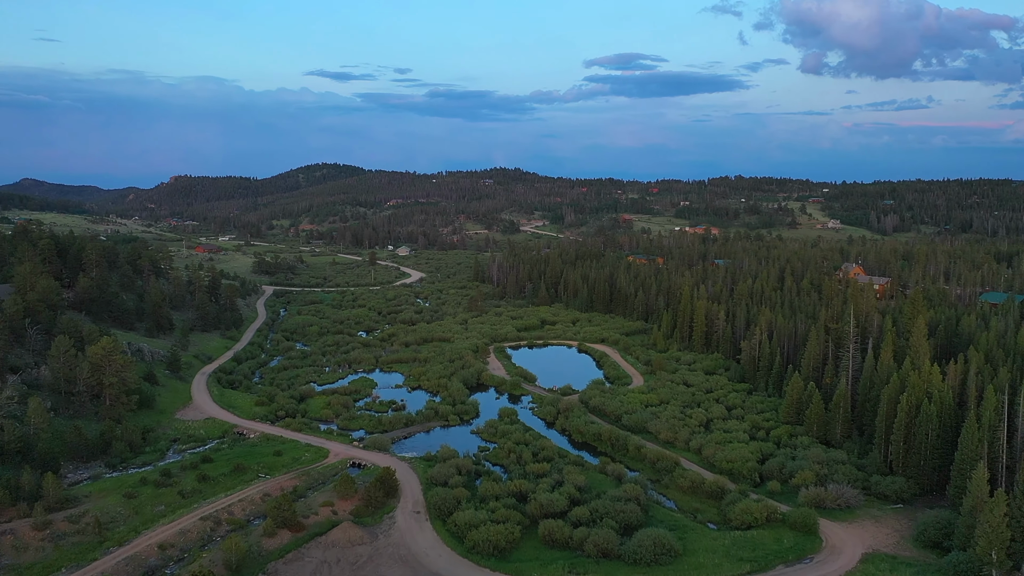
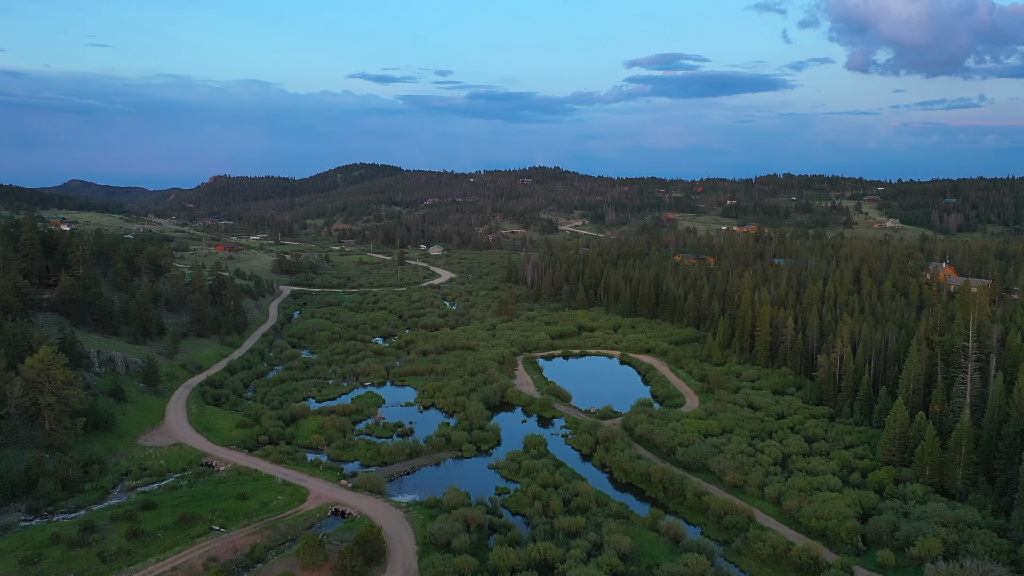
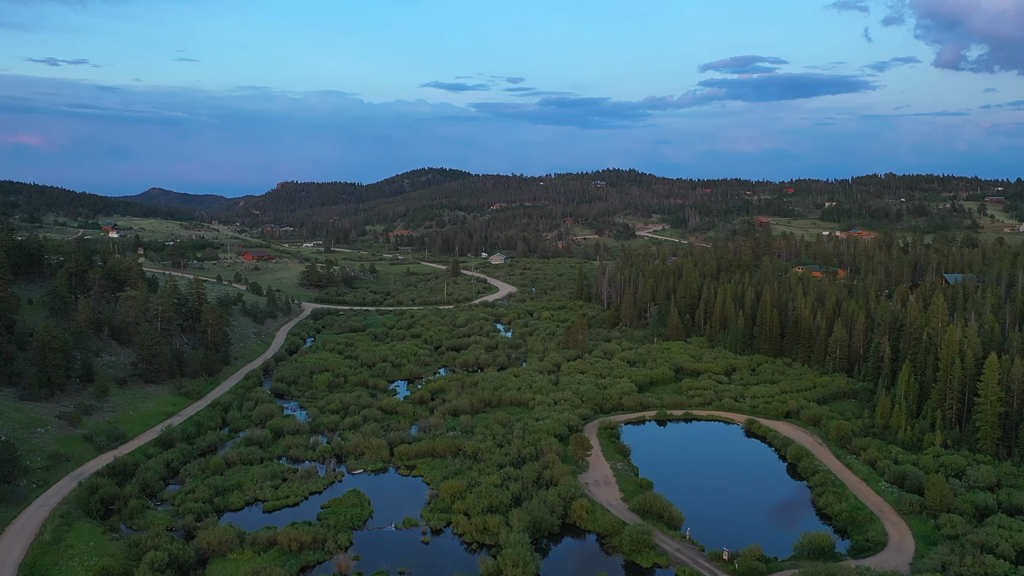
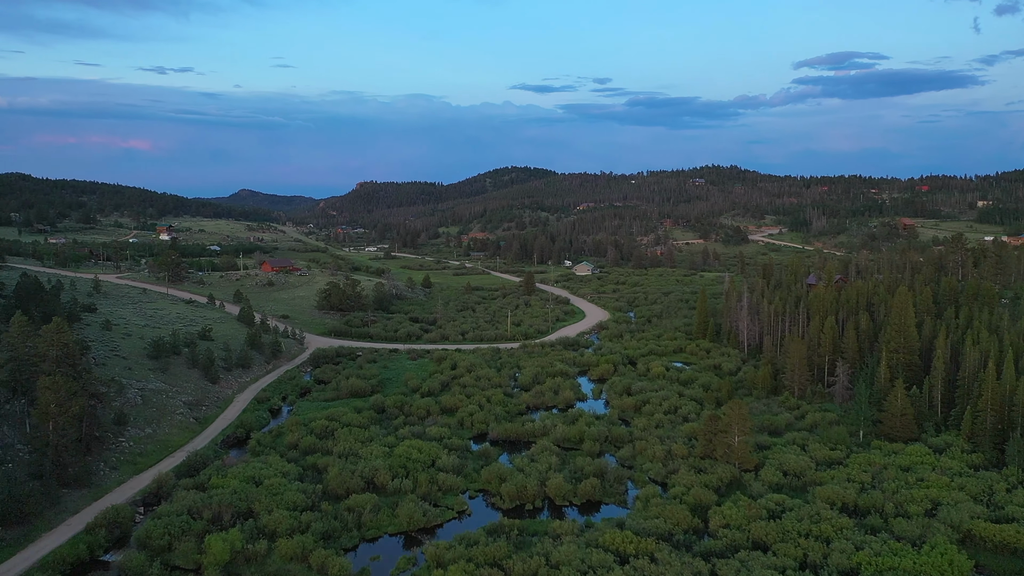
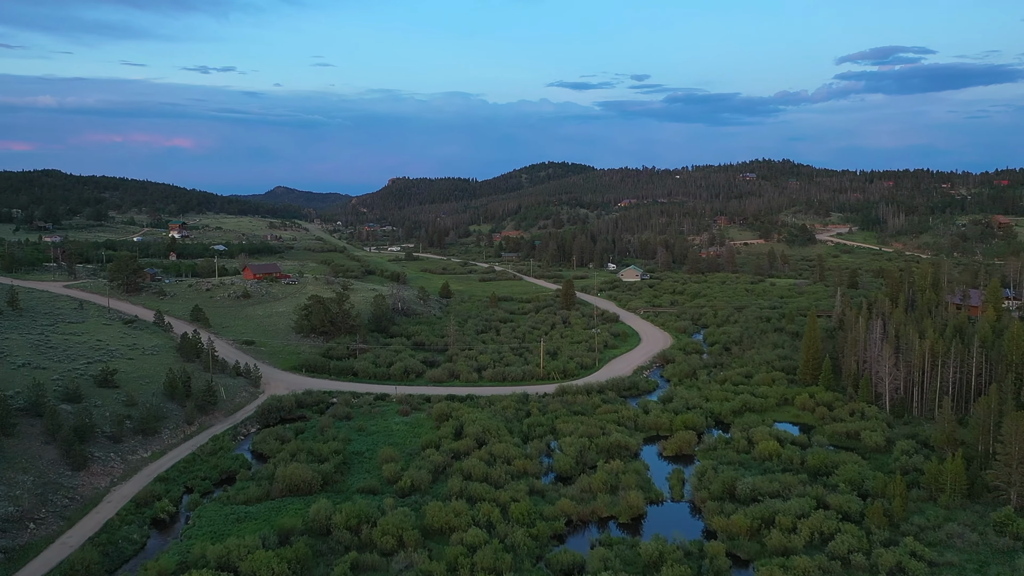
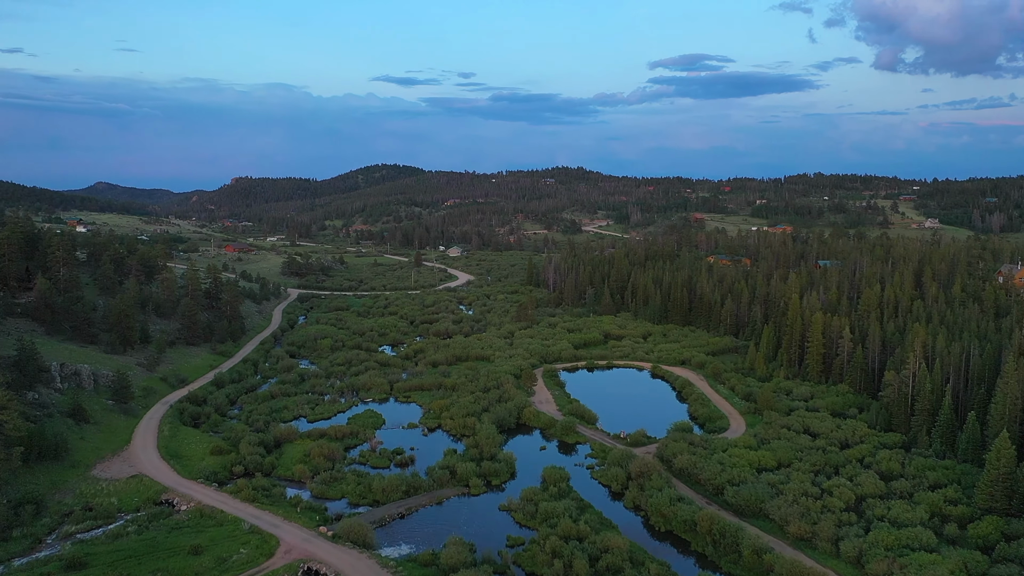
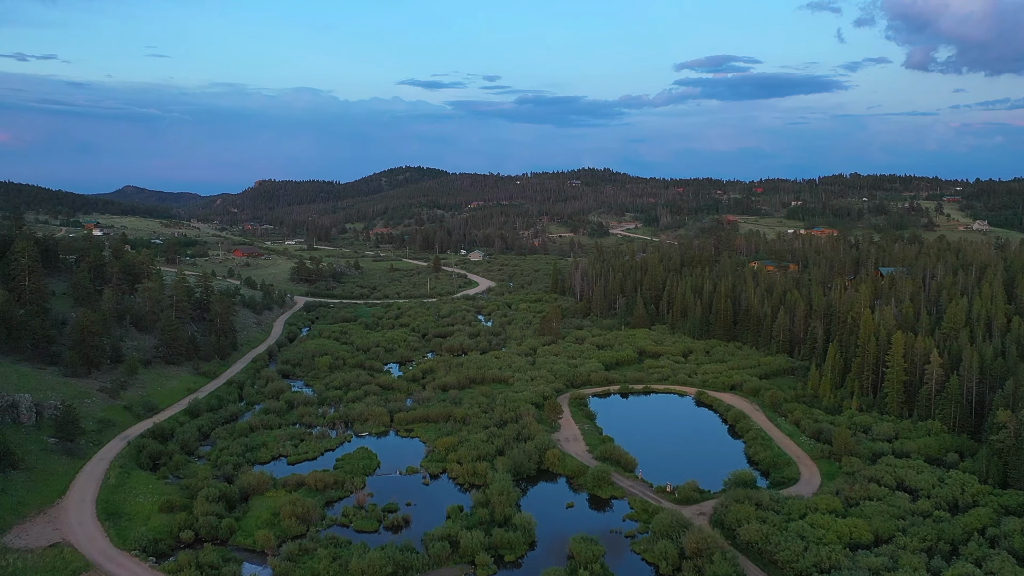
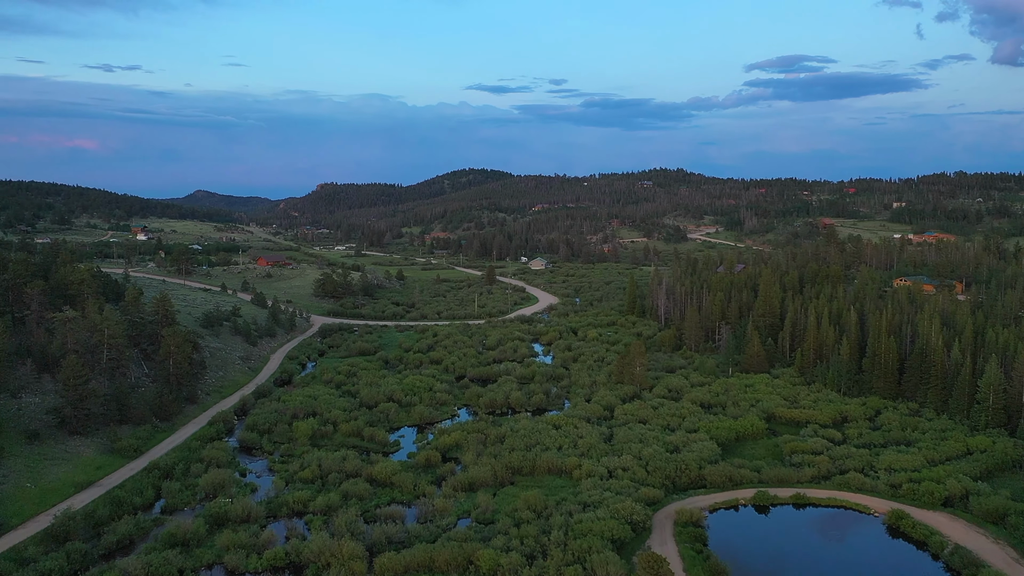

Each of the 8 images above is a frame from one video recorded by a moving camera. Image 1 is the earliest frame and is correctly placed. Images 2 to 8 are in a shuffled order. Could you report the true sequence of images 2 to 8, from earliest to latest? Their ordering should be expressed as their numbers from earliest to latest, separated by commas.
2, 6, 7, 3, 8, 4, 5
